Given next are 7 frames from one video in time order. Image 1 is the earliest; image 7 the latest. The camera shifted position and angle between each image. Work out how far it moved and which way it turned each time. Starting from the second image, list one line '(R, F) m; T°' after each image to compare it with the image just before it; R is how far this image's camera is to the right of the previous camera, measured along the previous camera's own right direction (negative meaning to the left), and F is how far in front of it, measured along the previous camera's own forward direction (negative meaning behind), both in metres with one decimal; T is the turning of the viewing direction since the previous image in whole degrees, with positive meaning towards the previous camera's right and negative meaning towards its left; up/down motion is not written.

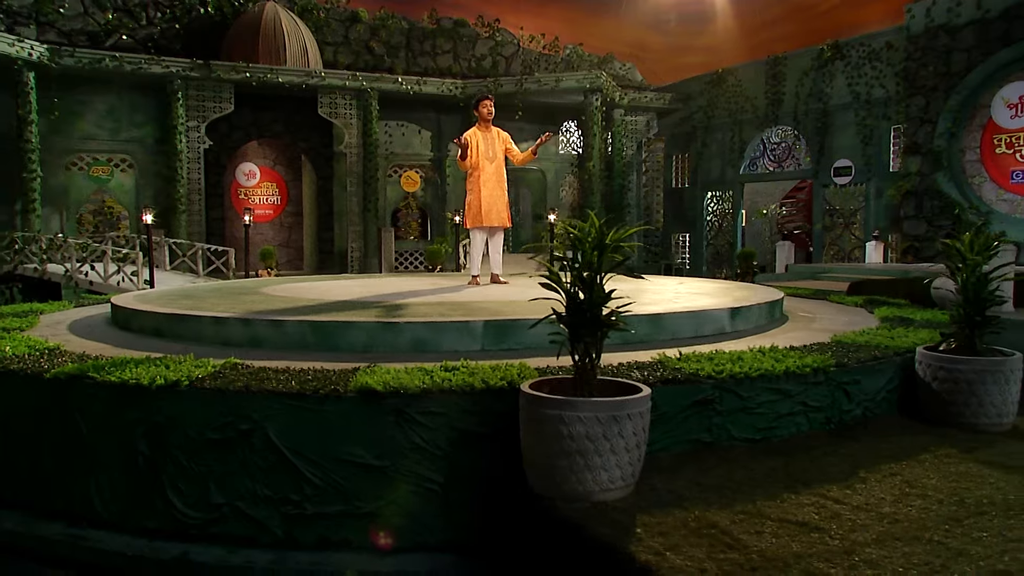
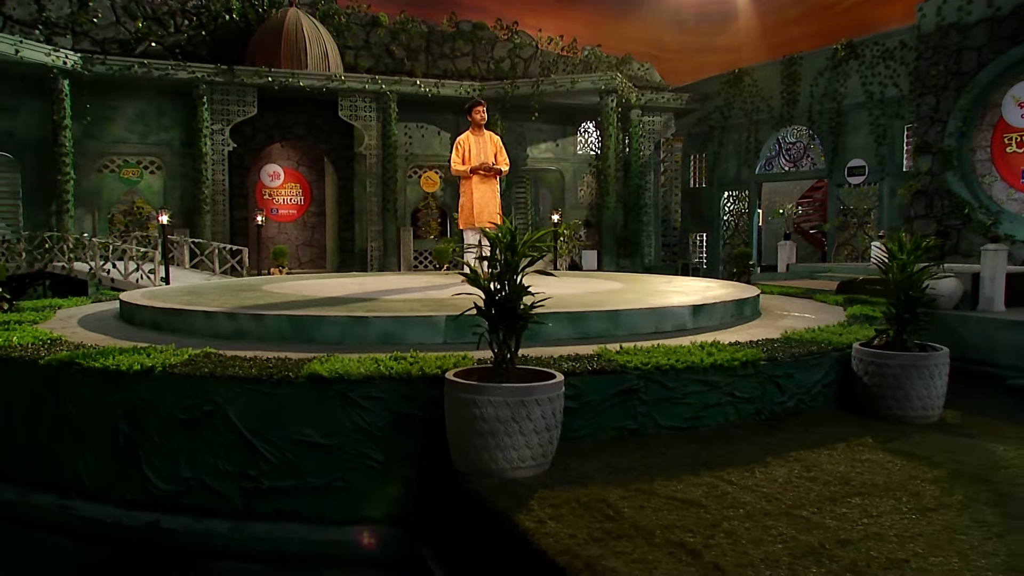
(+0.5, -0.3) m; -3°
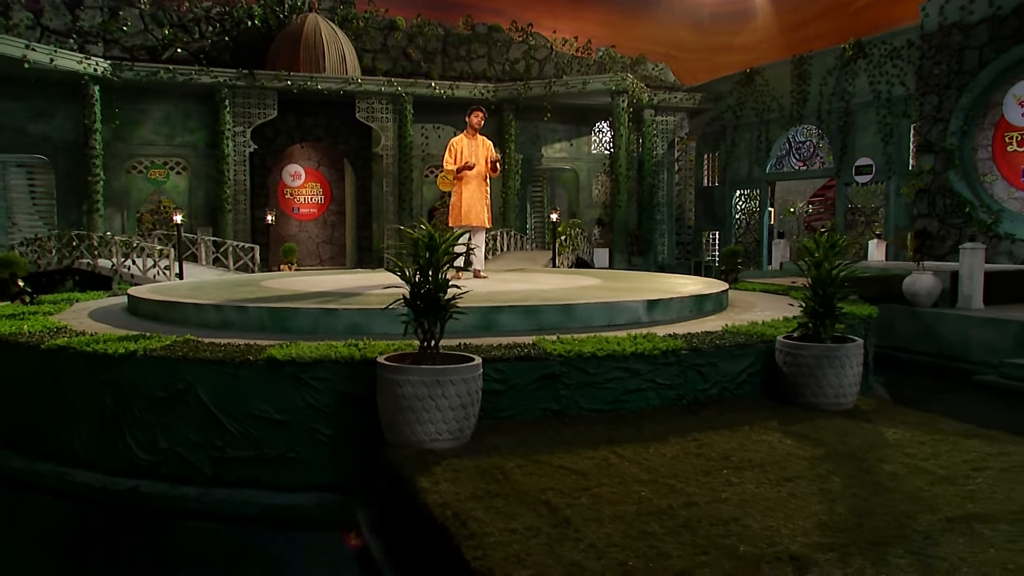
(+0.6, -0.4) m; -3°
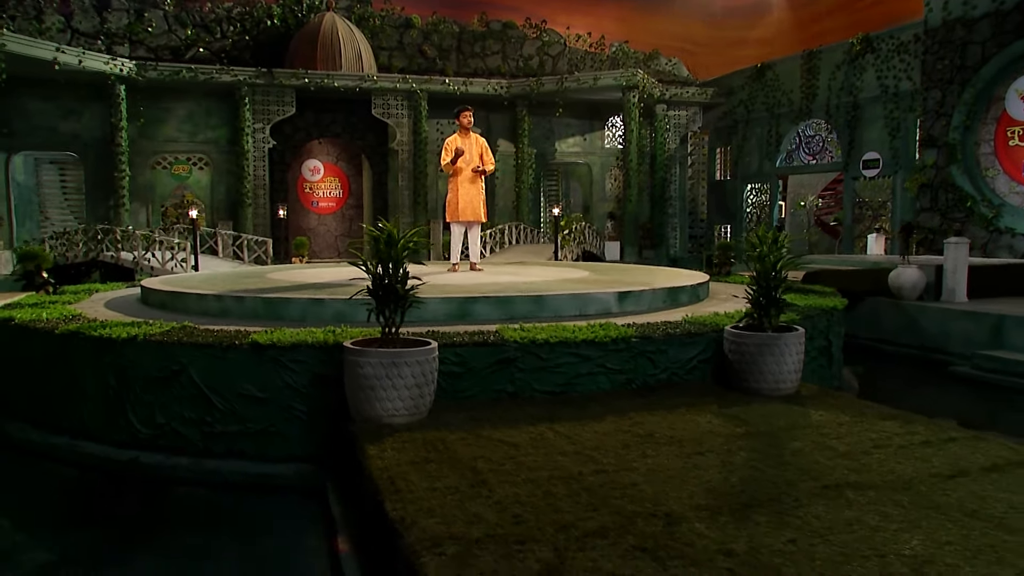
(+0.4, -0.4) m; -2°
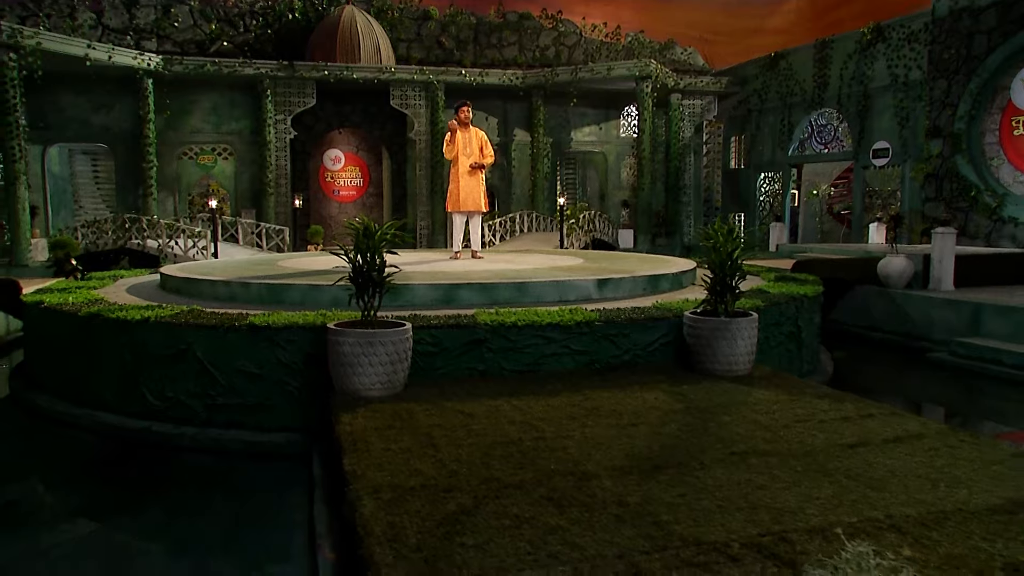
(+0.4, -0.4) m; -2°
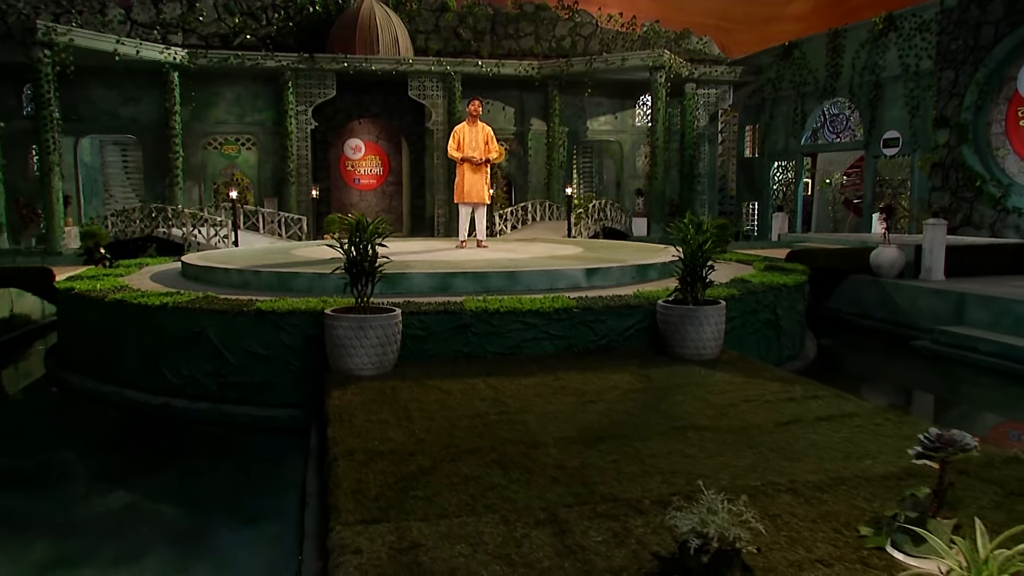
(+0.3, -0.4) m; -2°
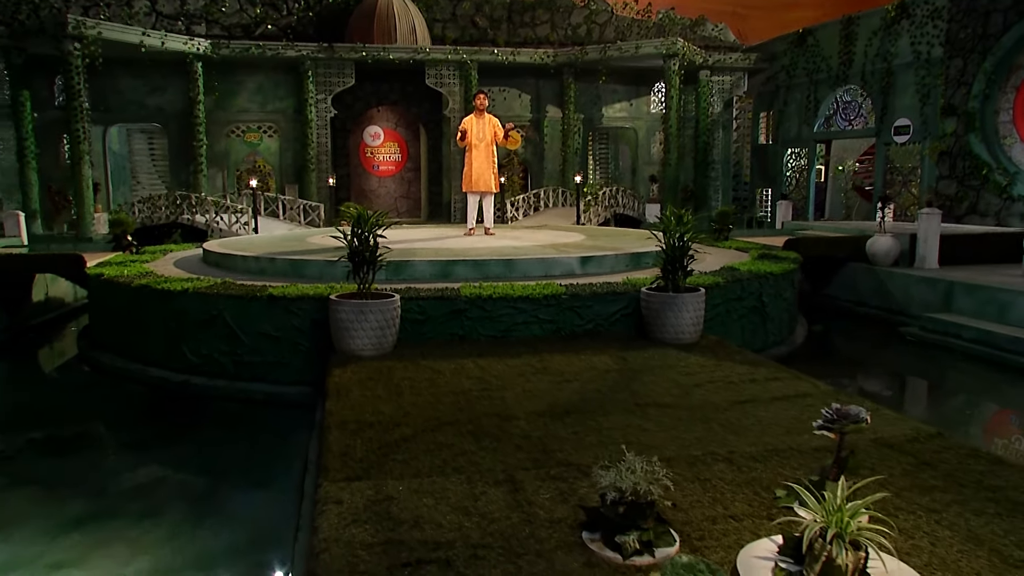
(+0.2, -0.4) m; -2°
